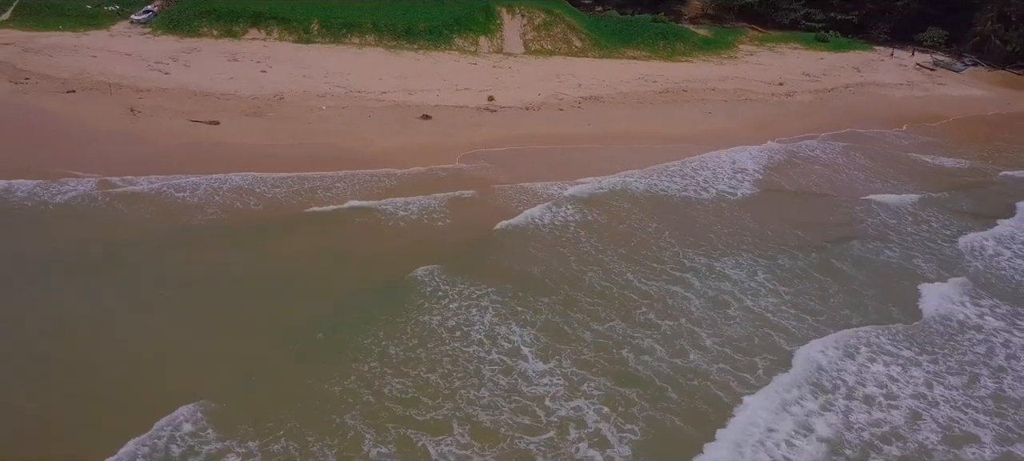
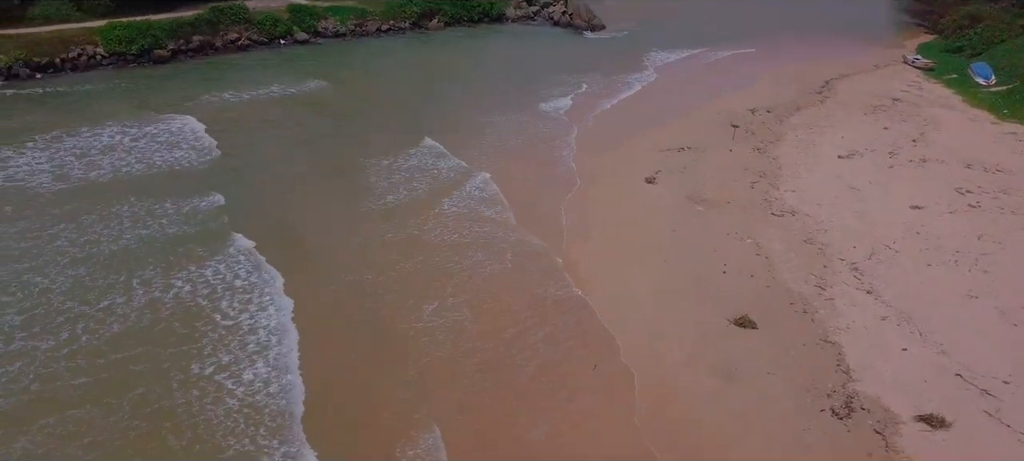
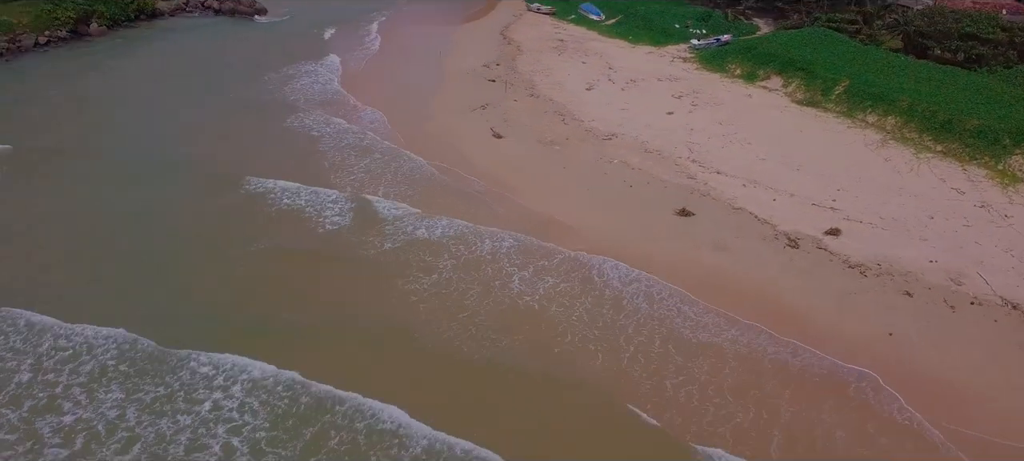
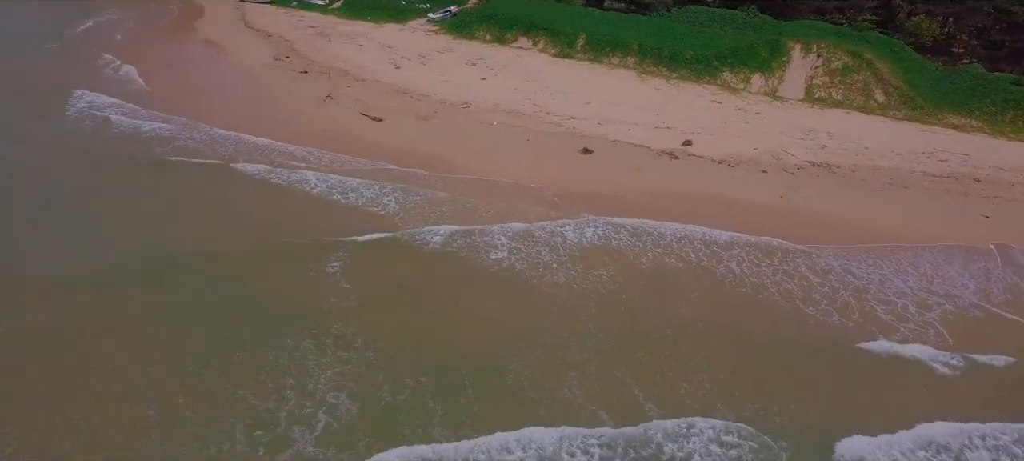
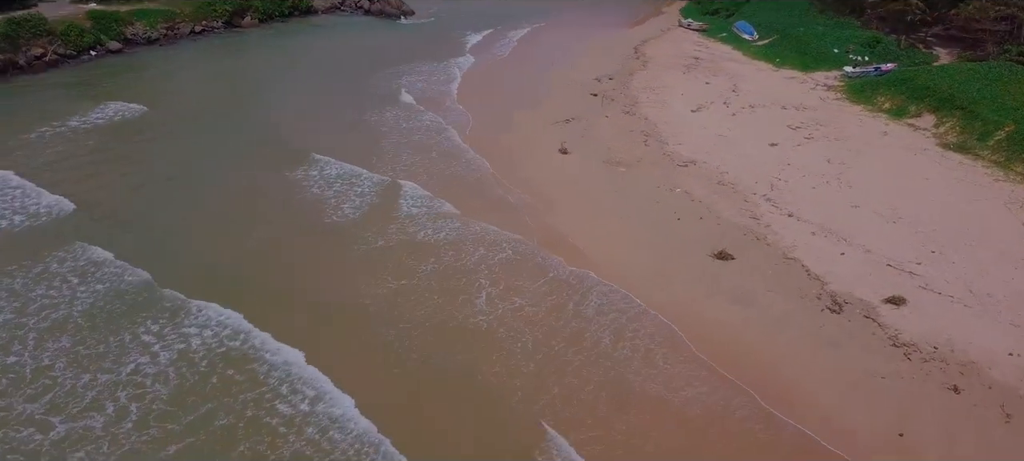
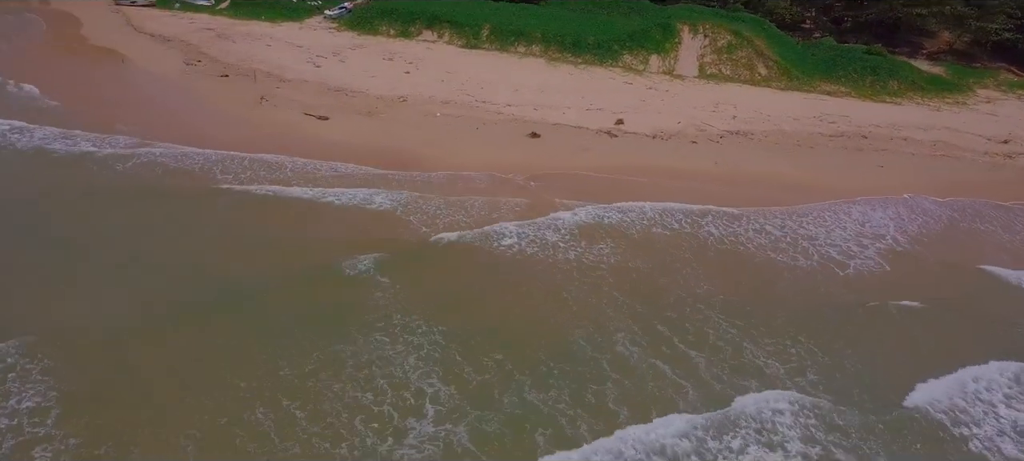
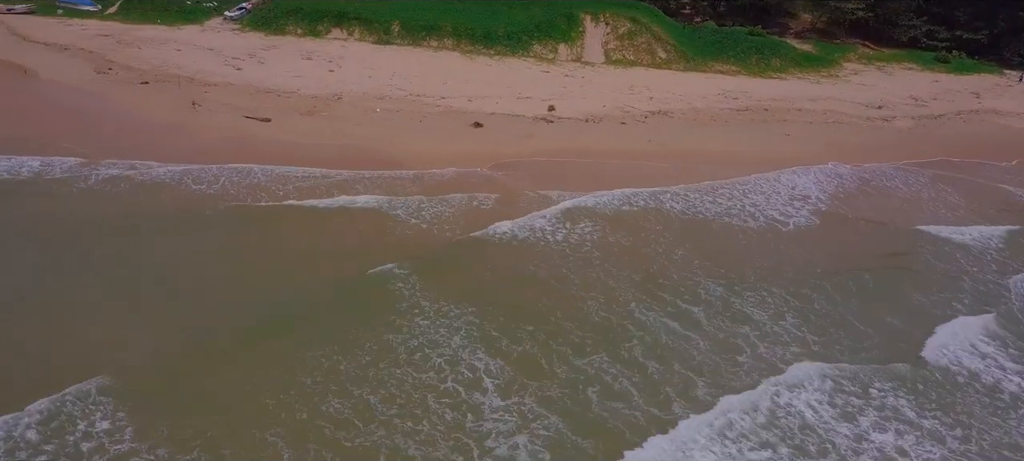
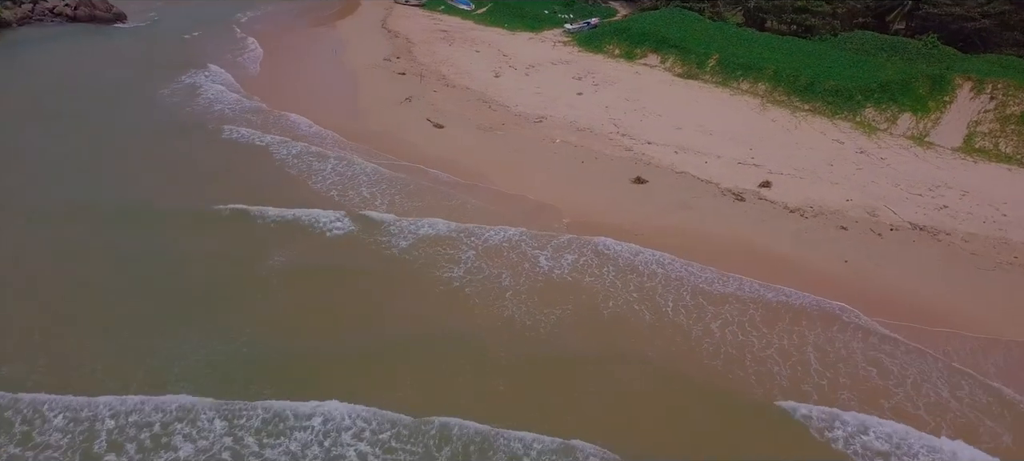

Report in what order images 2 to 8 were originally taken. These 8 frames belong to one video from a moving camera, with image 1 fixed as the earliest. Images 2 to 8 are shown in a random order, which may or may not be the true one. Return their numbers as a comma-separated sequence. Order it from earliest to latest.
7, 6, 4, 8, 3, 5, 2
